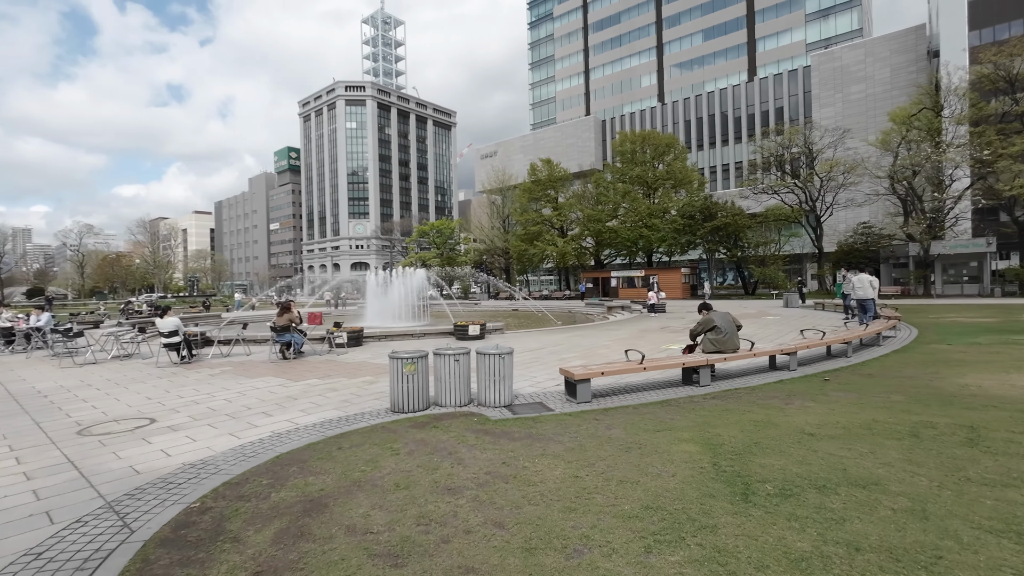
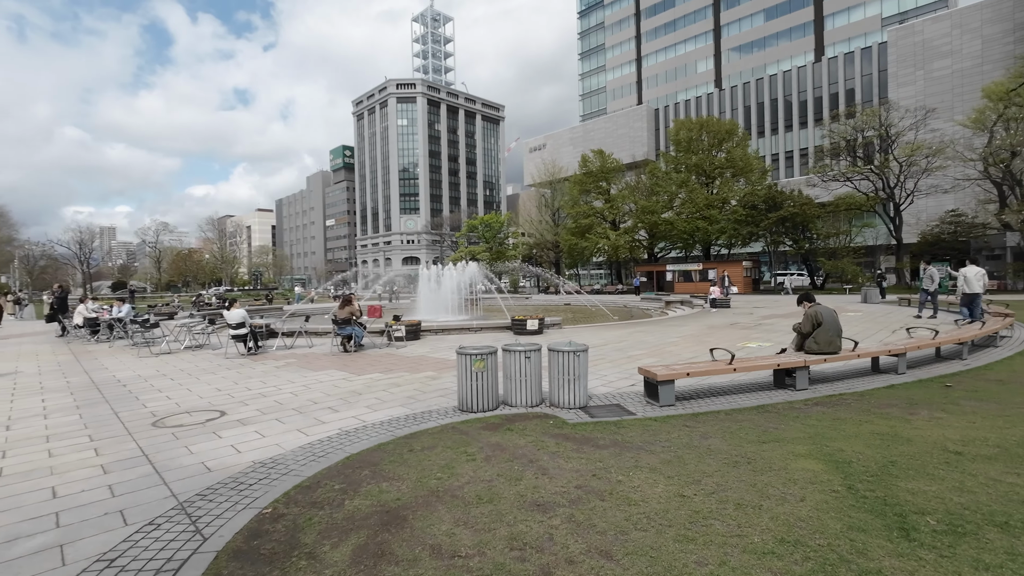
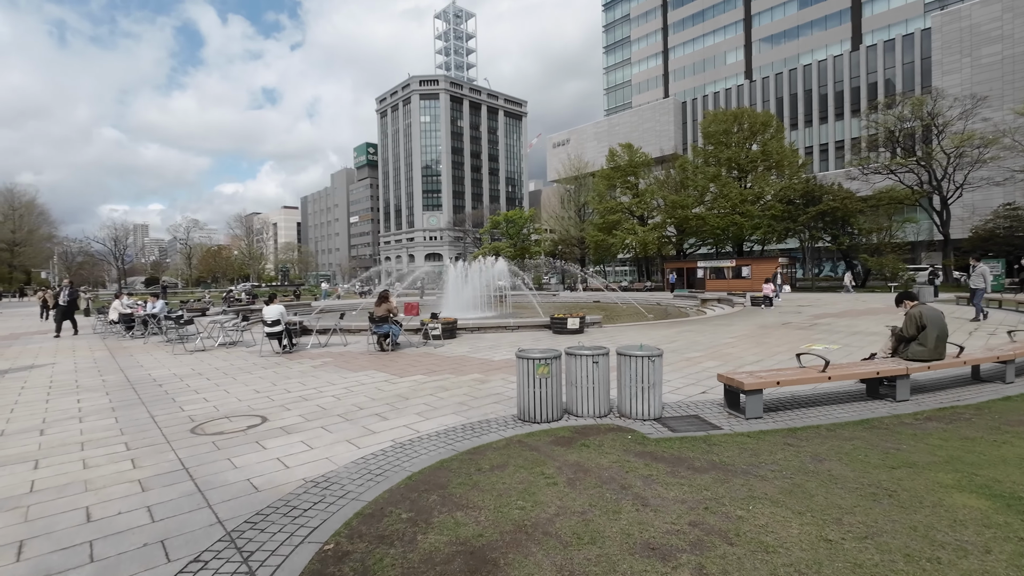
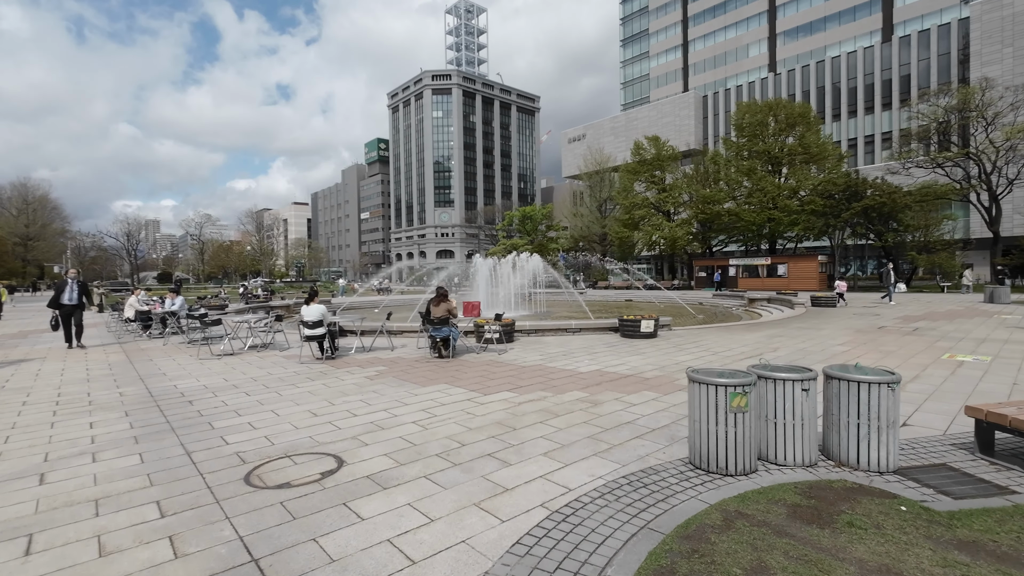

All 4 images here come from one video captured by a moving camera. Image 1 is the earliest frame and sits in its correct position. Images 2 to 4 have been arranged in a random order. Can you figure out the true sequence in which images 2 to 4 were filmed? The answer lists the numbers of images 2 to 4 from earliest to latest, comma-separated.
2, 3, 4
